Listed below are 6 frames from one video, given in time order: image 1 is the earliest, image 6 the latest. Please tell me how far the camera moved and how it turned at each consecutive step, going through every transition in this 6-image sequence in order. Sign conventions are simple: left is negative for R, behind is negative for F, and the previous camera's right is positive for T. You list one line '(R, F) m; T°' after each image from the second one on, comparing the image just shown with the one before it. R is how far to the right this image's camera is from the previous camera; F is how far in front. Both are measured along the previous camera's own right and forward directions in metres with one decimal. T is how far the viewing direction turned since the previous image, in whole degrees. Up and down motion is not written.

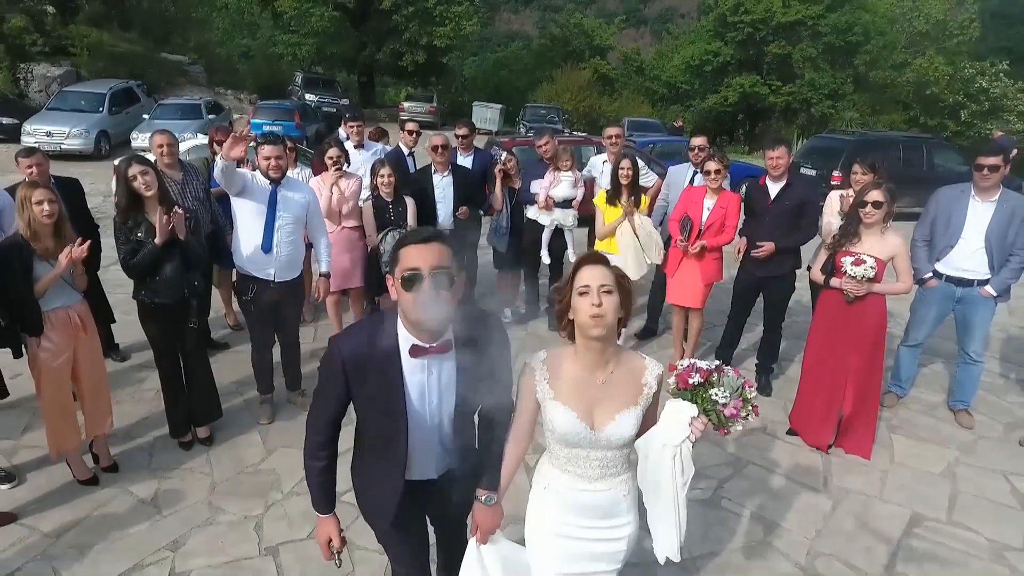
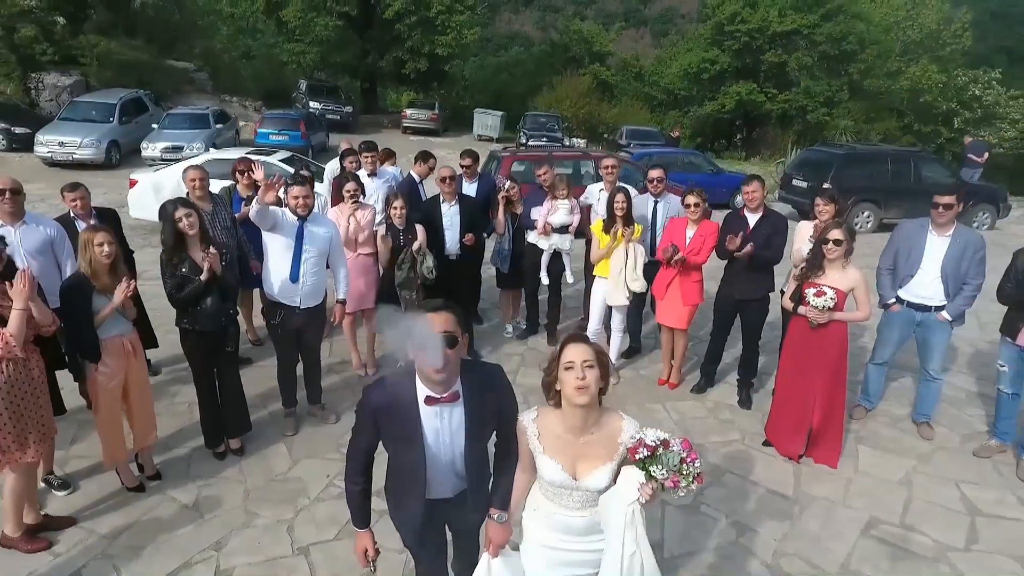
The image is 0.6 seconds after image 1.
(0.0, -0.4) m; 0°
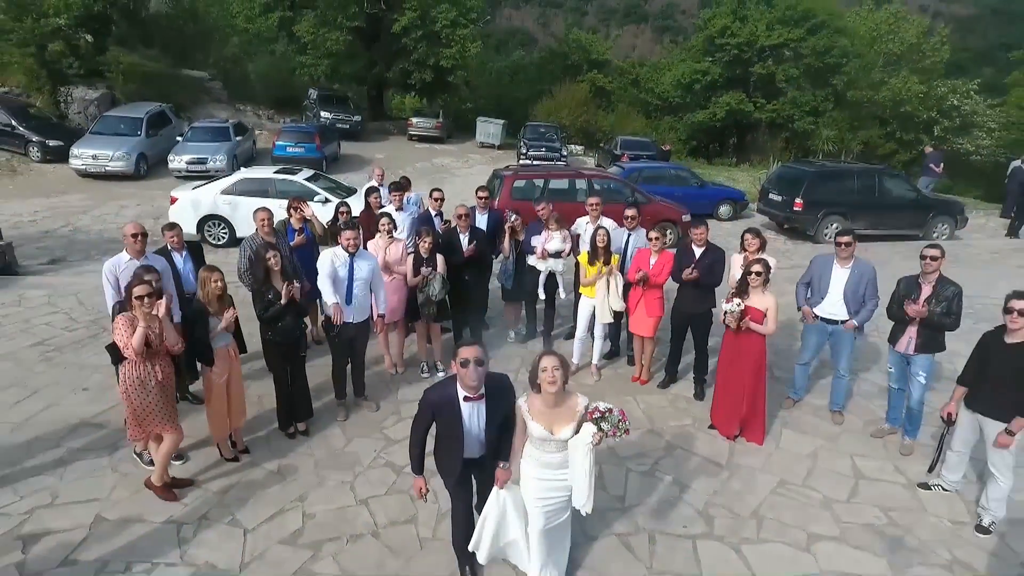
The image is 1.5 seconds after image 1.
(0.0, -1.2) m; 0°
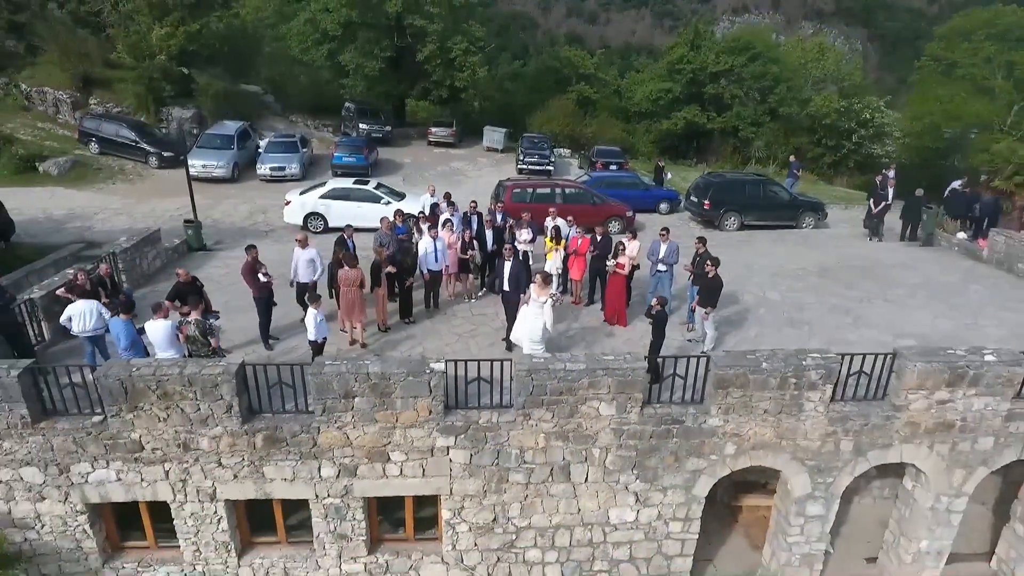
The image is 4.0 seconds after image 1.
(0.0, -6.1) m; 0°
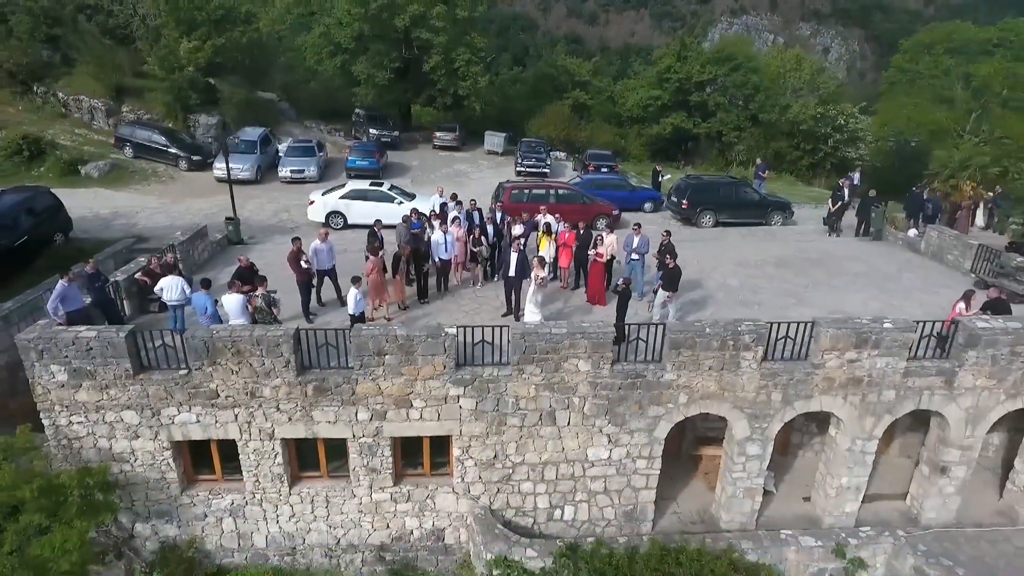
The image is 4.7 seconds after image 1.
(+0.1, -2.3) m; 0°
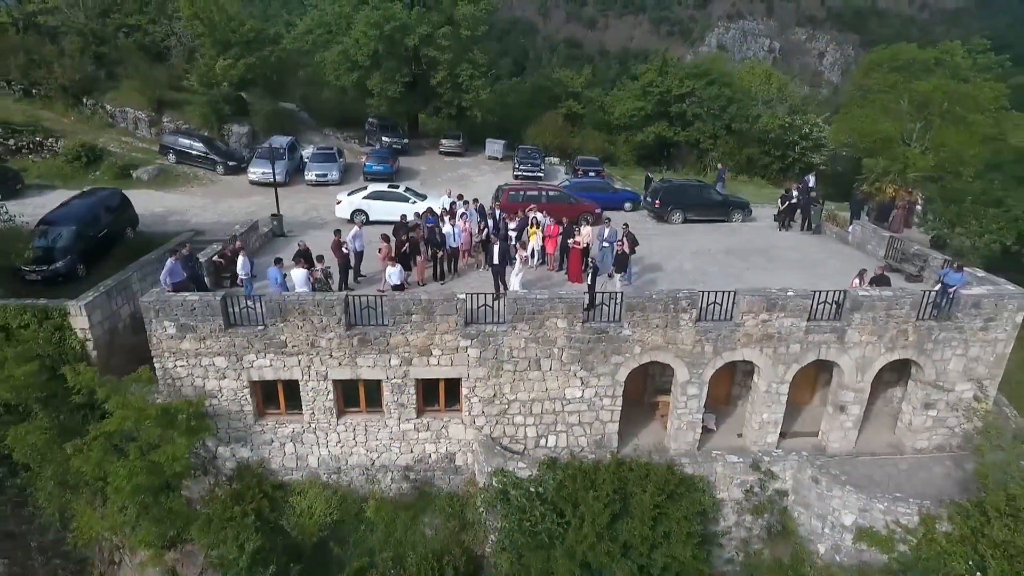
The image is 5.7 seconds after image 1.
(+0.1, -3.6) m; 0°
